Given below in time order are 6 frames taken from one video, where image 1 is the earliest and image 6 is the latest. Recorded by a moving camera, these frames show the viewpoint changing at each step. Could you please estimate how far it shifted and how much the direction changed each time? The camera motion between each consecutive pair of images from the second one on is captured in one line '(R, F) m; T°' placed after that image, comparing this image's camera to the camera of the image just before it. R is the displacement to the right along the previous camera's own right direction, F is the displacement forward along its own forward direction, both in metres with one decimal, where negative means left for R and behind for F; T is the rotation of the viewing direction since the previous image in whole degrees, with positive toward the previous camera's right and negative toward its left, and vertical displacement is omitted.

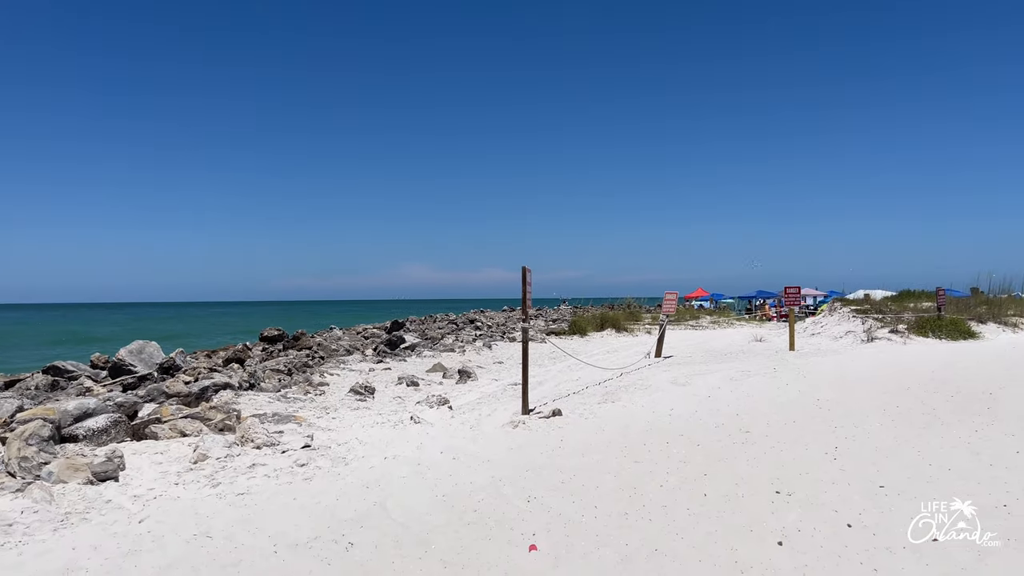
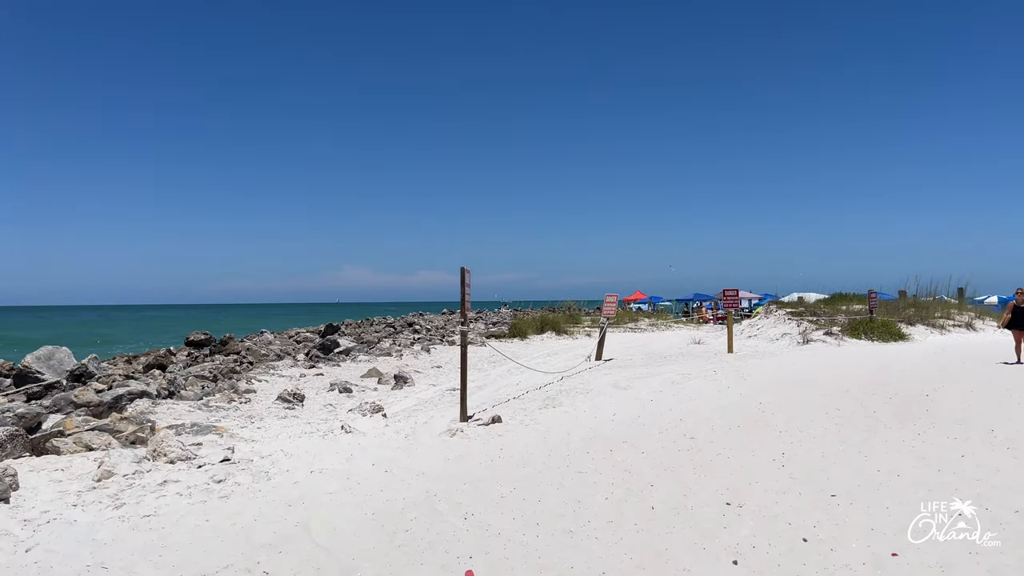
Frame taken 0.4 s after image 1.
(0.0, +0.3) m; +4°
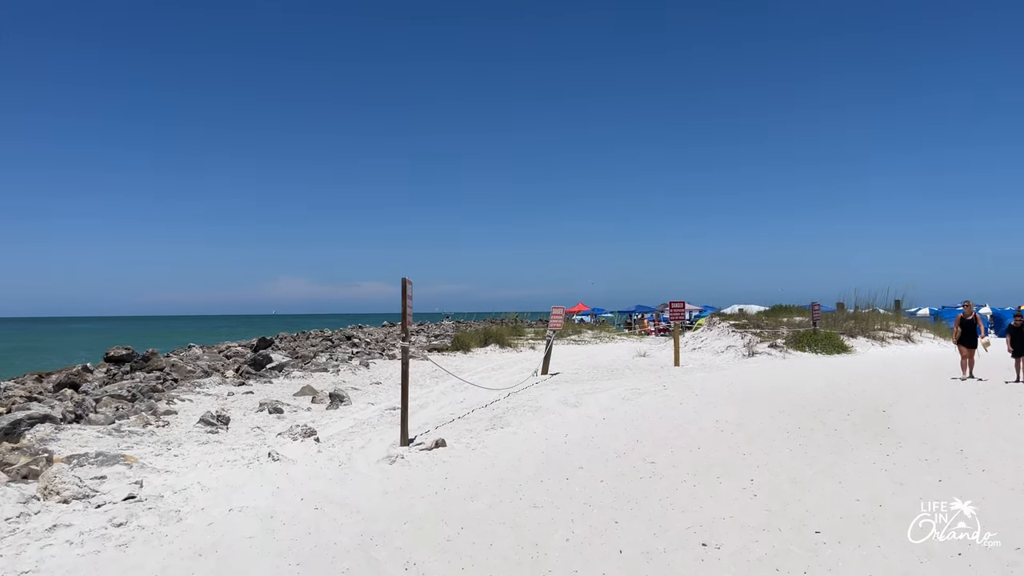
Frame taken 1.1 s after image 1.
(0.0, +0.6) m; +4°
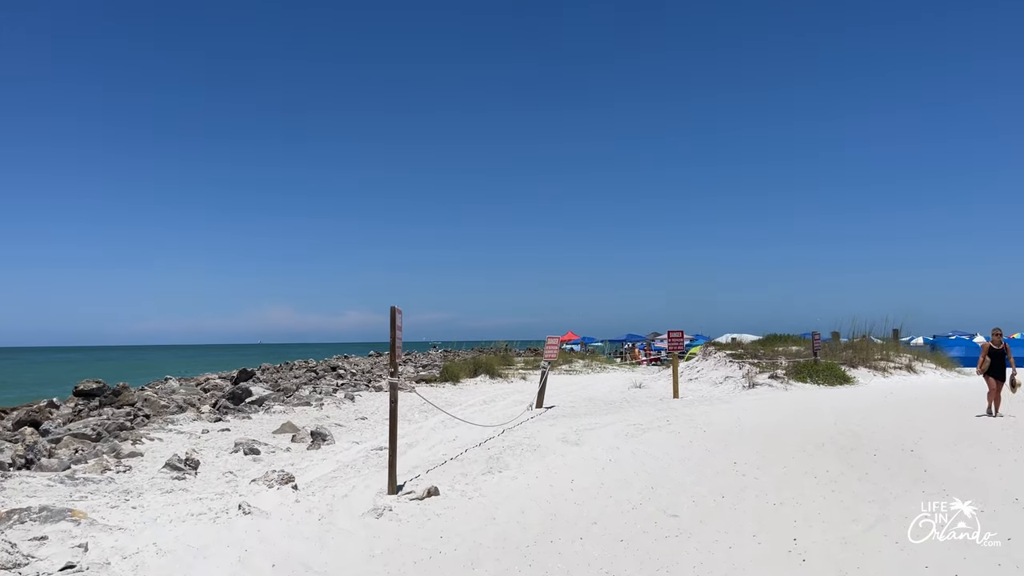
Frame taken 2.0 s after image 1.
(-0.1, +0.7) m; +1°
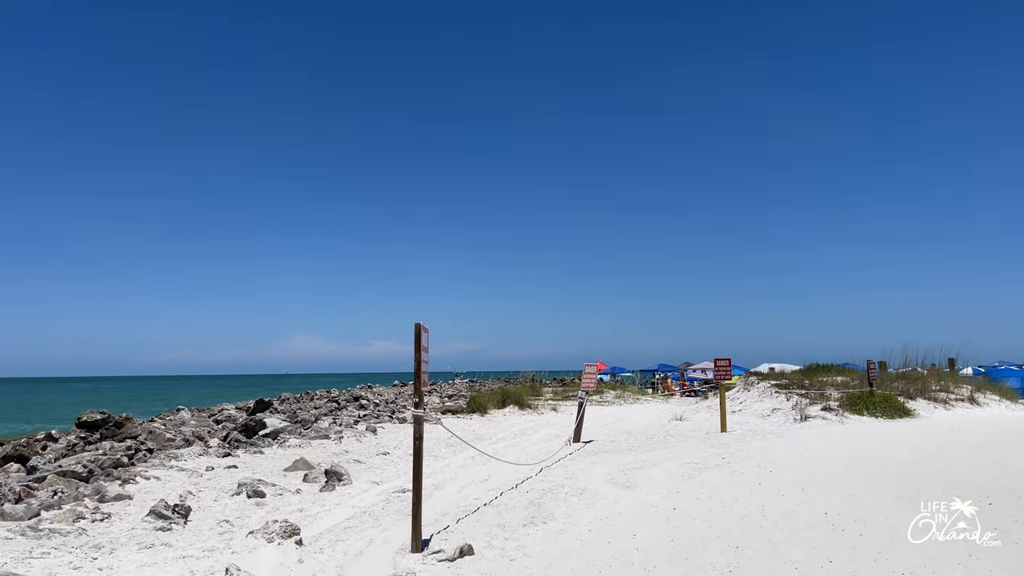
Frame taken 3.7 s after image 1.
(-0.2, +1.2) m; -2°
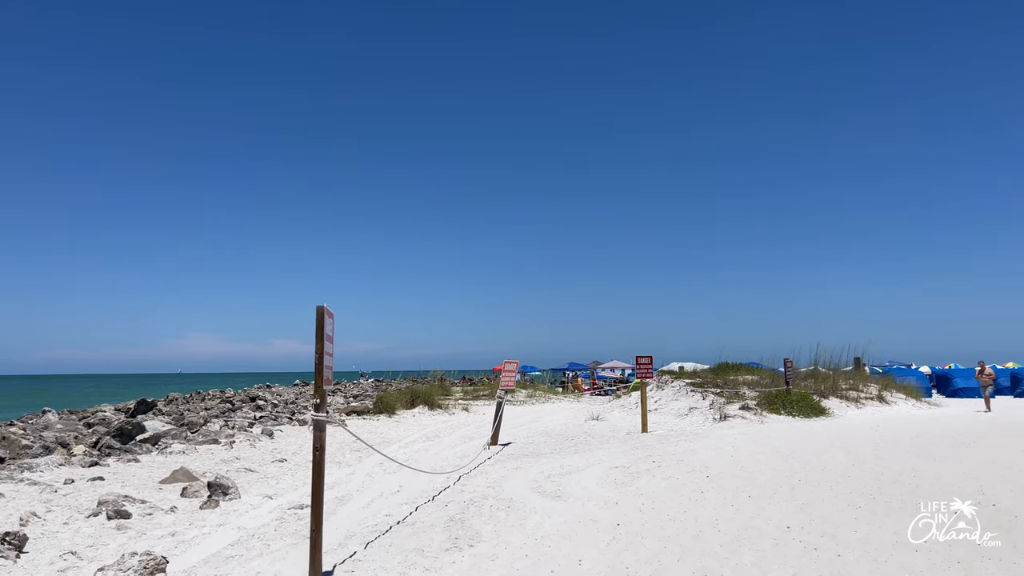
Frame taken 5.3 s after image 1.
(-0.1, +1.0) m; +7°
